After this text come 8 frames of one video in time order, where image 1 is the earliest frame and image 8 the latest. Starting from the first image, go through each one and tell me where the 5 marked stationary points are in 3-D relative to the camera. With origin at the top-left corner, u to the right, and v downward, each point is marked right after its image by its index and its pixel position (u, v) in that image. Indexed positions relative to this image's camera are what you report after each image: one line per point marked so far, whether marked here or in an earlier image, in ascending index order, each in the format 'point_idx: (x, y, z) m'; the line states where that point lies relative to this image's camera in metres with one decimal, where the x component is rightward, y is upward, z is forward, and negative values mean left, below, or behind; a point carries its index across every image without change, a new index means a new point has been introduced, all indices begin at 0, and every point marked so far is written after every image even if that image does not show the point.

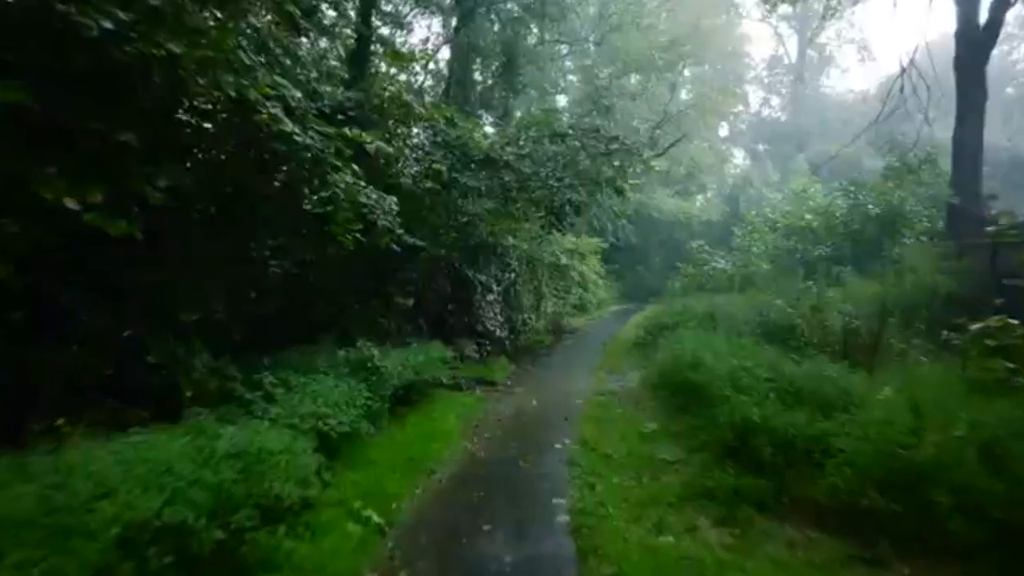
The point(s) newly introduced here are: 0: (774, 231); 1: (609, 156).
0: (+6.6, +1.4, +19.4) m
1: (+1.7, +2.2, +12.8) m
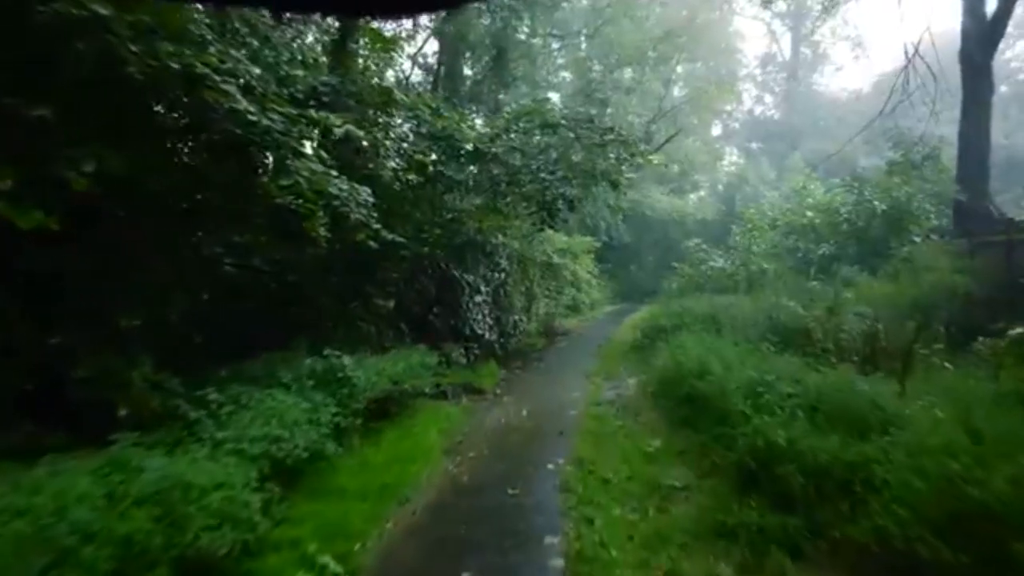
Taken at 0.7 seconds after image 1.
0: (+6.4, +1.4, +18.7) m
1: (+1.5, +2.2, +12.1) m
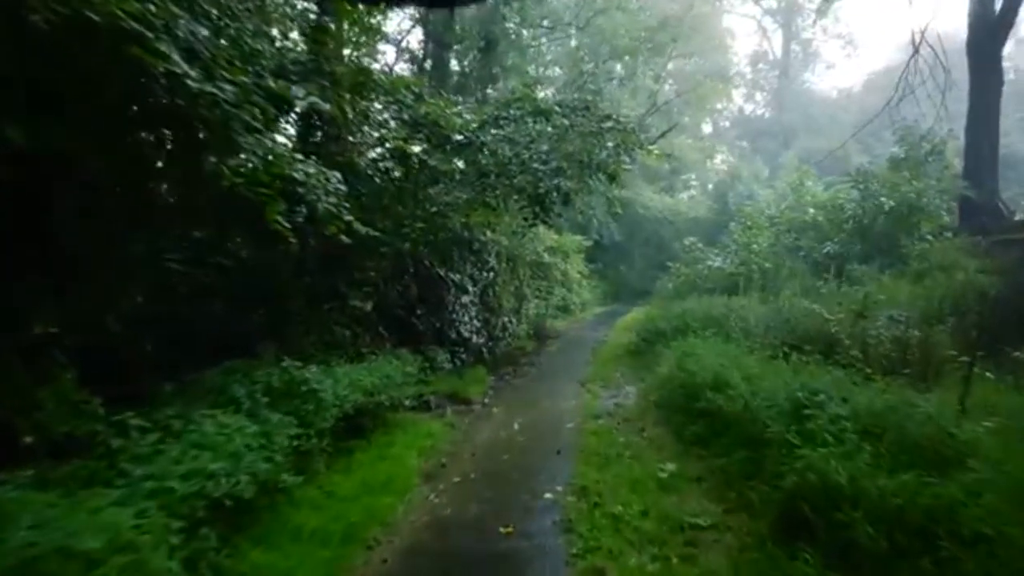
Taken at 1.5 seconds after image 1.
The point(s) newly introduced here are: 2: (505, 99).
0: (+6.1, +1.4, +17.9) m
1: (+1.4, +2.2, +11.2) m
2: (-0.1, +2.9, +11.6) m
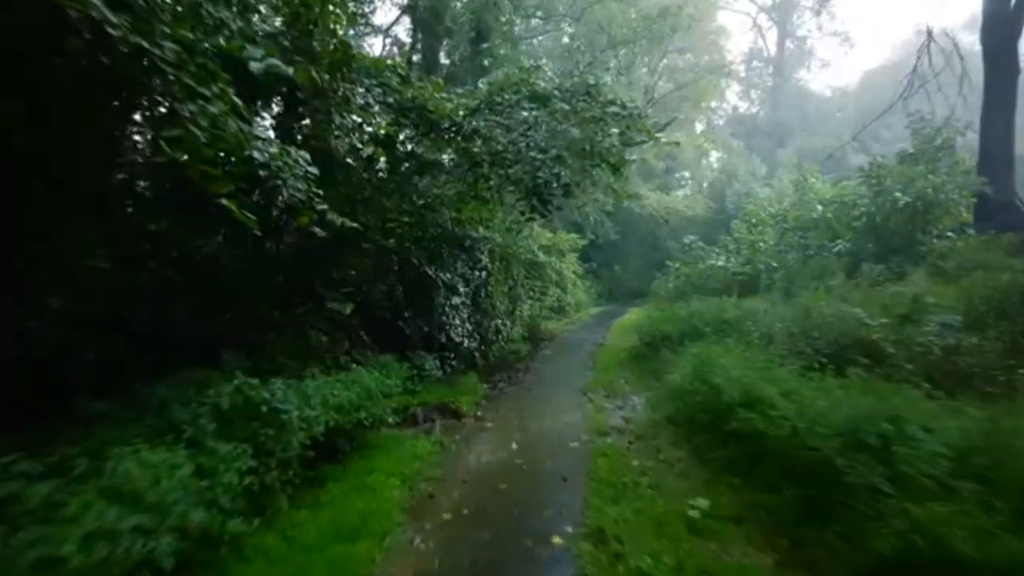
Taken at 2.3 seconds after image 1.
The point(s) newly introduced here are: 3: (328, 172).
0: (+6.0, +1.4, +17.0) m
1: (+1.3, +2.2, +10.3) m
2: (-0.2, +2.9, +10.7) m
3: (-2.0, +1.3, +8.3) m
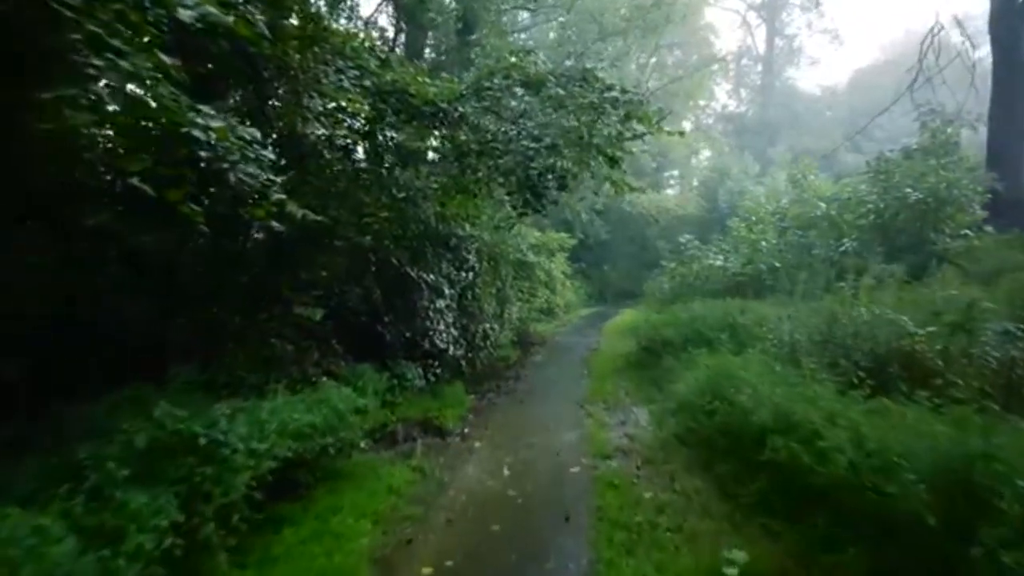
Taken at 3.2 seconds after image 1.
0: (+5.7, +1.4, +16.2) m
1: (+1.2, +2.2, +9.4) m
2: (-0.3, +2.8, +9.8) m
3: (-2.1, +1.2, +7.4) m
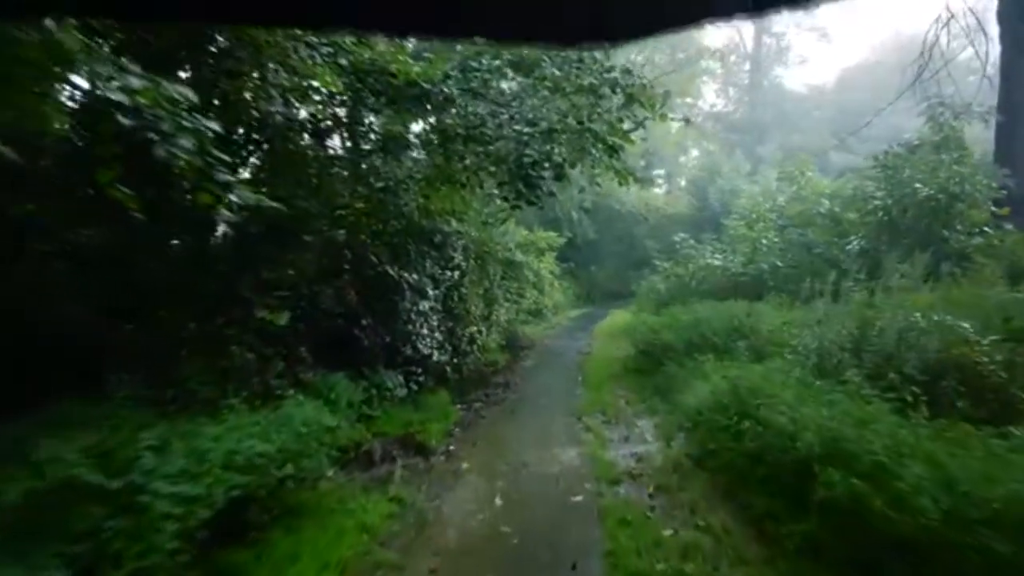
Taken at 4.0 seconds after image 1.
0: (+5.5, +1.4, +15.5) m
1: (+1.1, +2.2, +8.6) m
2: (-0.4, +2.8, +8.9) m
3: (-2.2, +1.2, +6.6) m
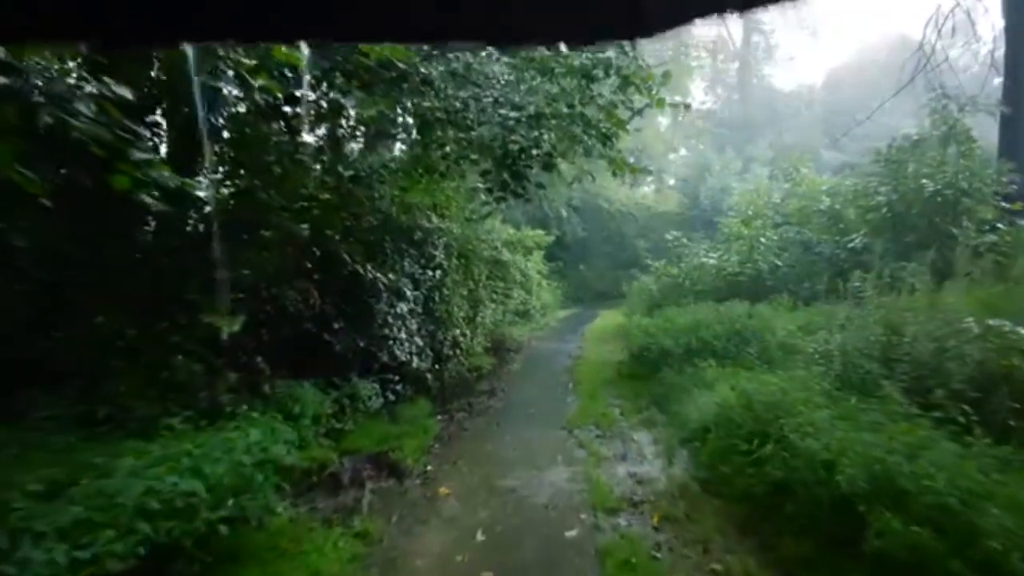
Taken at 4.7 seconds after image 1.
0: (+5.2, +1.4, +14.9) m
1: (+0.9, +2.2, +7.9) m
2: (-0.6, +2.8, +8.2) m
3: (-2.3, +1.2, +5.8) m
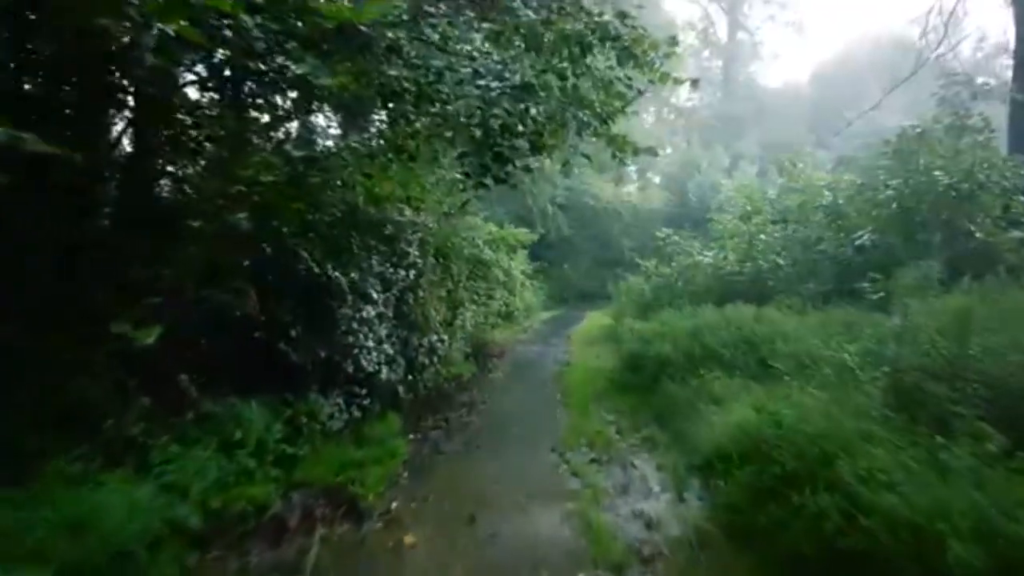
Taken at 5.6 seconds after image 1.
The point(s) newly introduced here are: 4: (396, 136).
0: (+4.9, +1.4, +14.0) m
1: (+0.7, +2.1, +6.9) m
2: (-0.8, +2.8, +7.2) m
3: (-2.4, +1.2, +4.7) m
4: (-1.0, +1.3, +6.4) m
